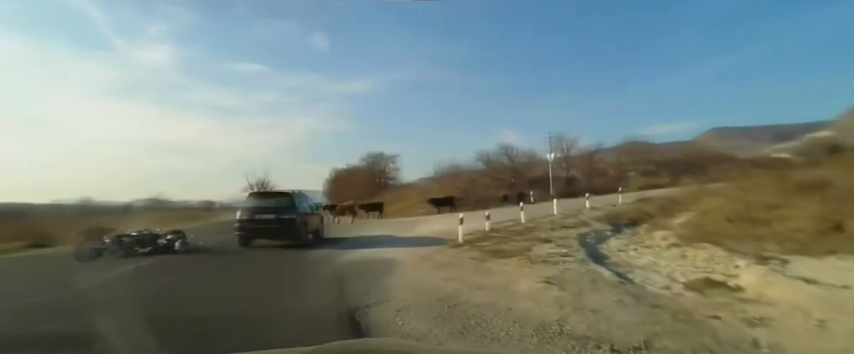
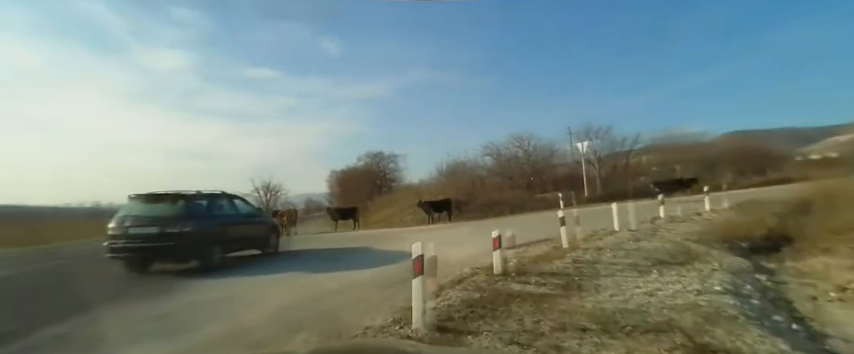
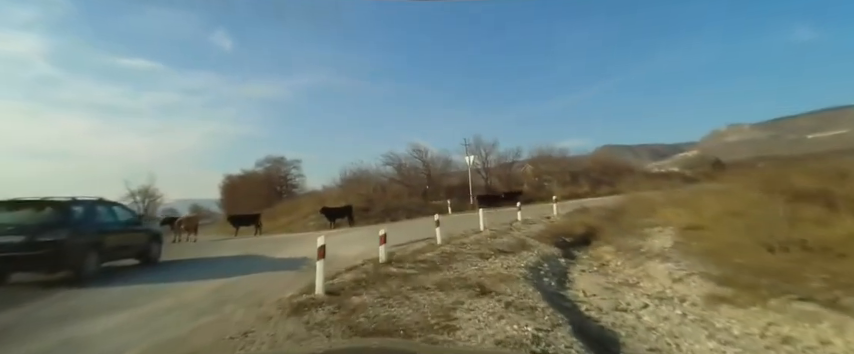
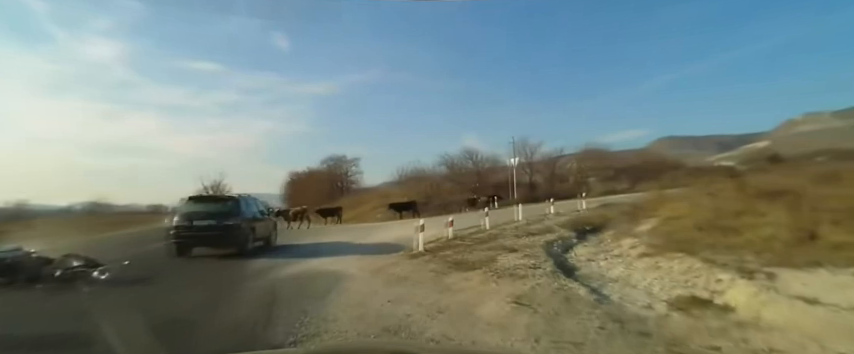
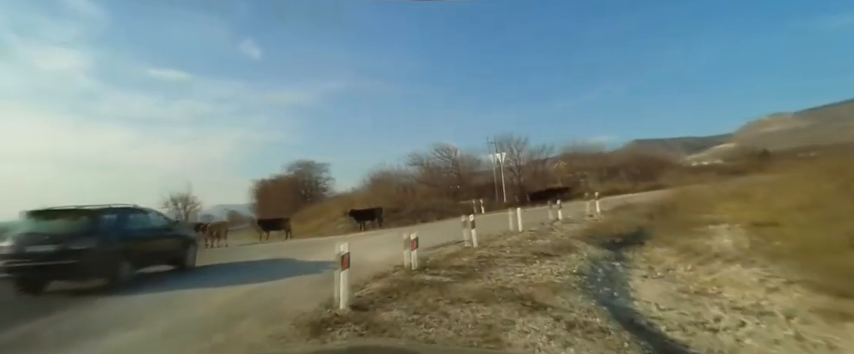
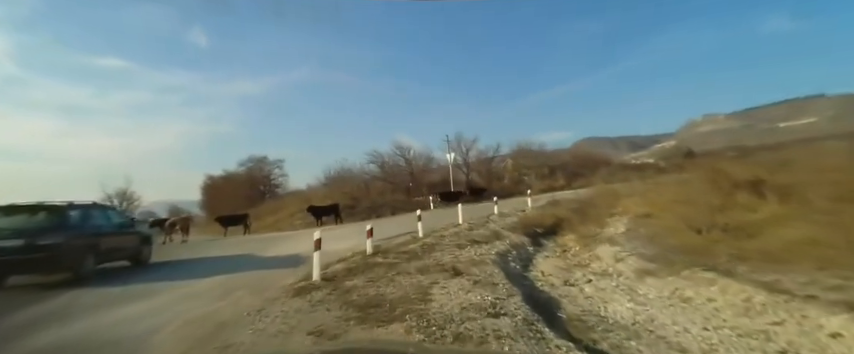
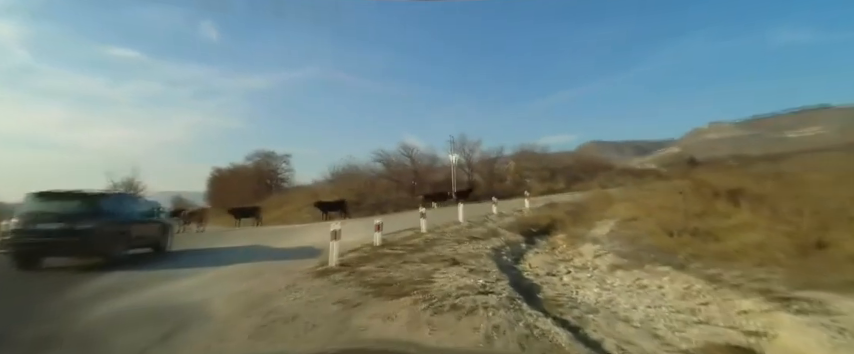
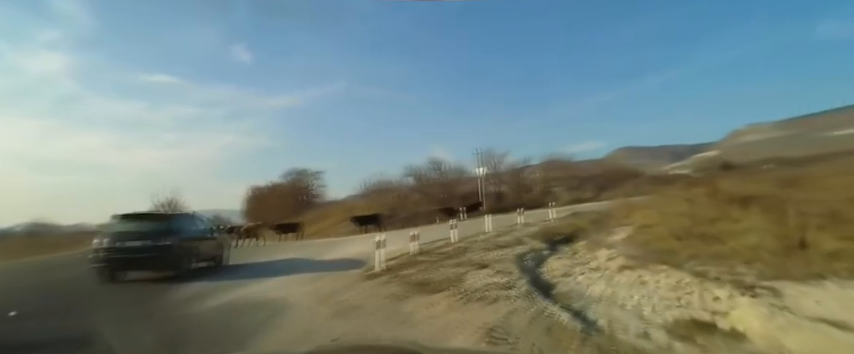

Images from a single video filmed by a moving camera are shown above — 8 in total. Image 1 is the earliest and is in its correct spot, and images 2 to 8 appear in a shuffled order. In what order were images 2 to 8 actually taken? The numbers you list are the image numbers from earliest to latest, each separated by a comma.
4, 8, 7, 6, 3, 5, 2
